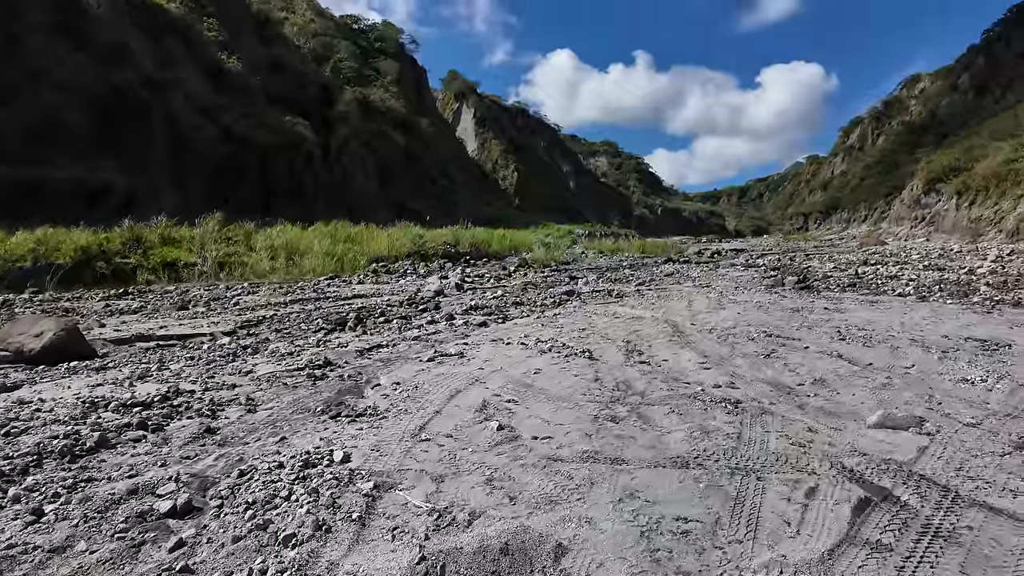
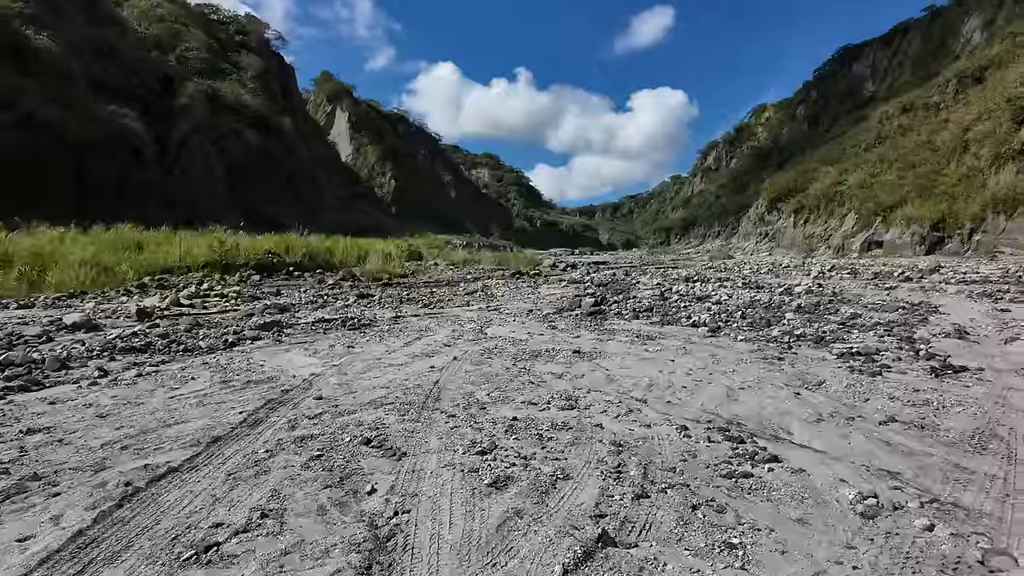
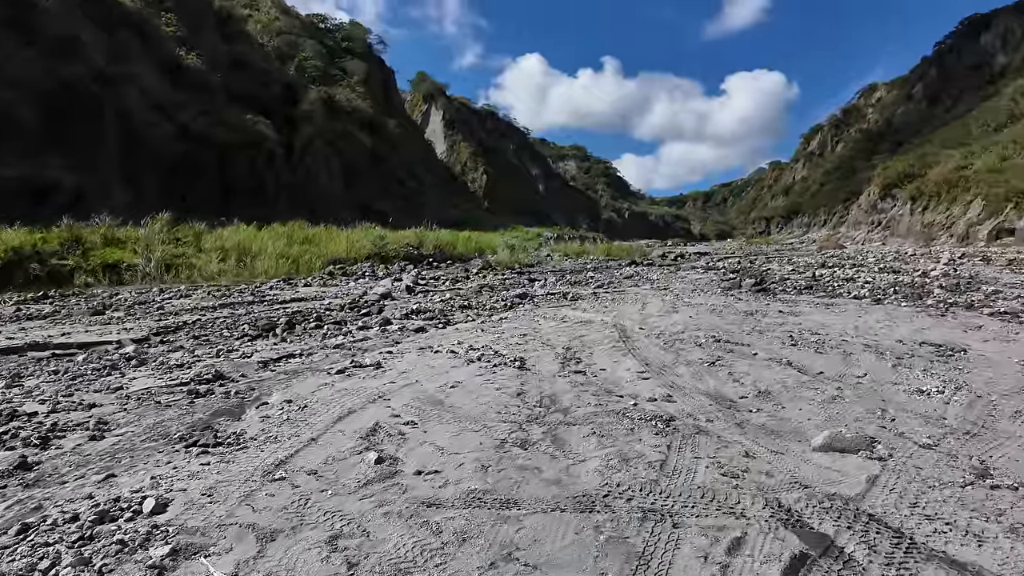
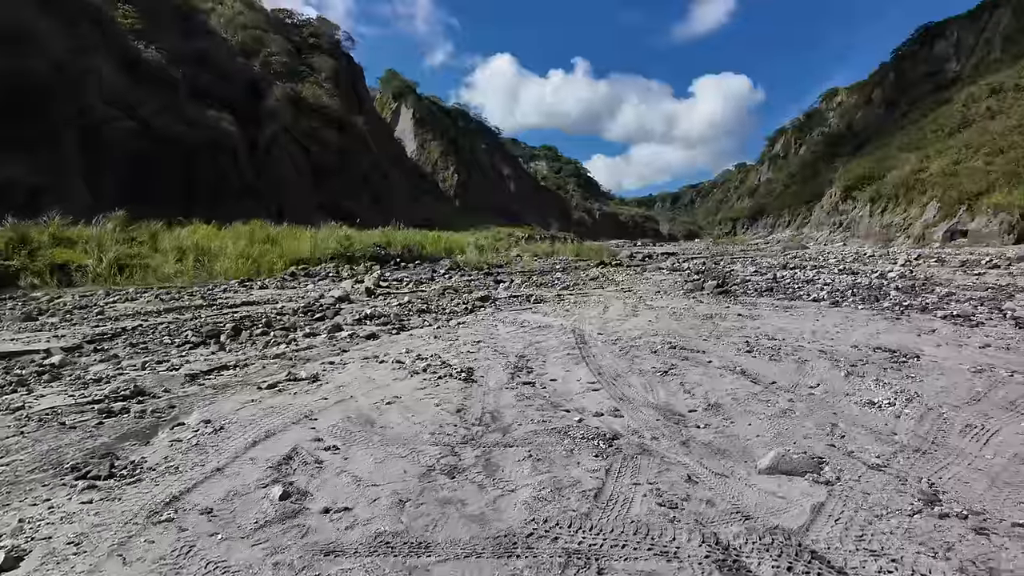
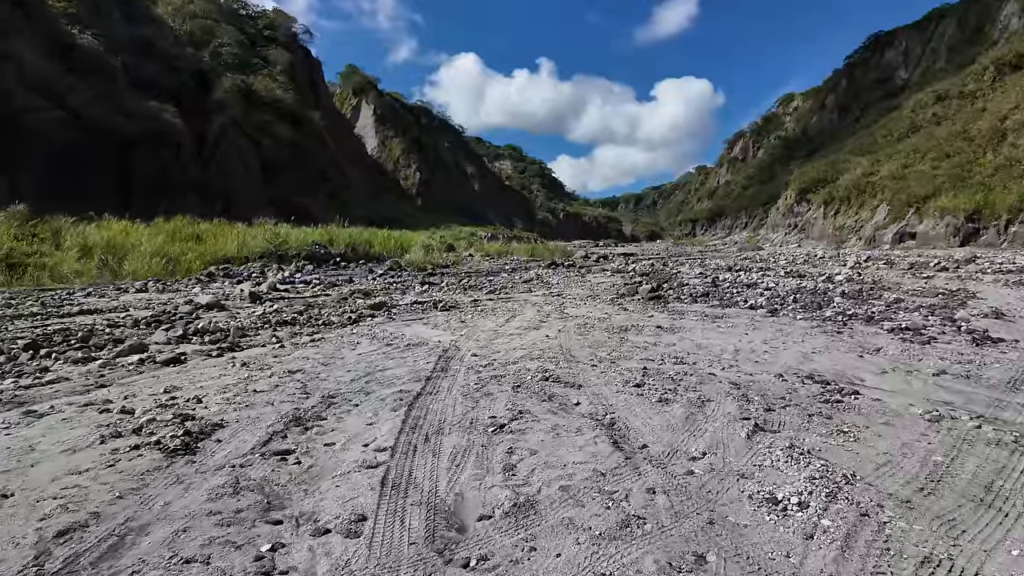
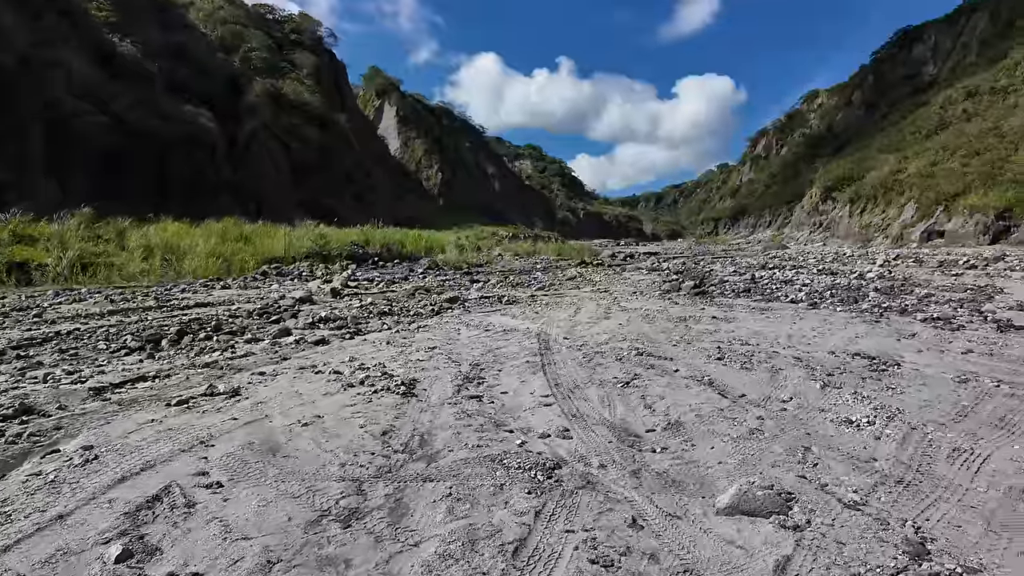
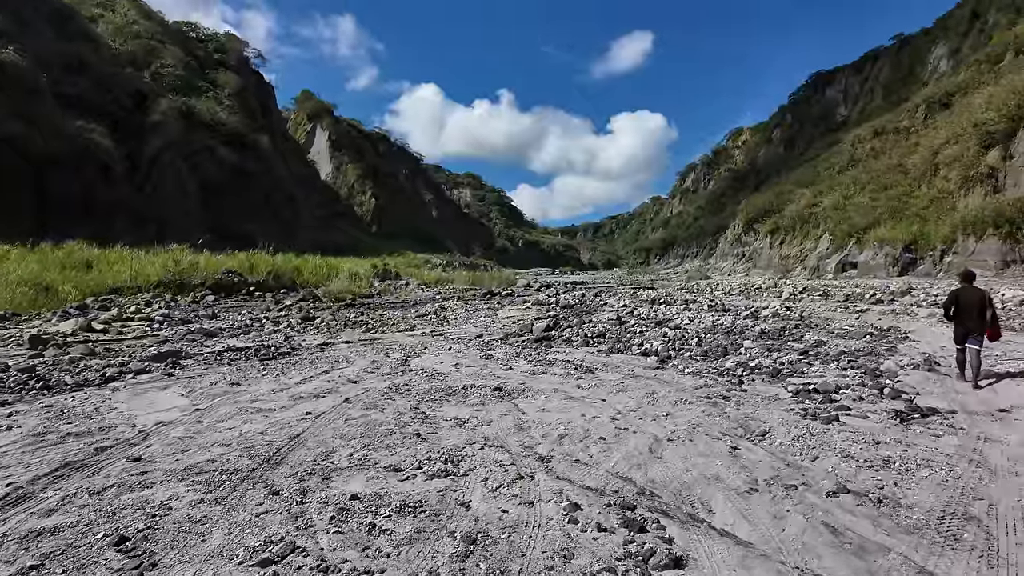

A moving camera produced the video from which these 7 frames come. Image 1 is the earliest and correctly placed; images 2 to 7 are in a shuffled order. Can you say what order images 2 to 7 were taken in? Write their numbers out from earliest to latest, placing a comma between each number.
3, 4, 6, 5, 2, 7
